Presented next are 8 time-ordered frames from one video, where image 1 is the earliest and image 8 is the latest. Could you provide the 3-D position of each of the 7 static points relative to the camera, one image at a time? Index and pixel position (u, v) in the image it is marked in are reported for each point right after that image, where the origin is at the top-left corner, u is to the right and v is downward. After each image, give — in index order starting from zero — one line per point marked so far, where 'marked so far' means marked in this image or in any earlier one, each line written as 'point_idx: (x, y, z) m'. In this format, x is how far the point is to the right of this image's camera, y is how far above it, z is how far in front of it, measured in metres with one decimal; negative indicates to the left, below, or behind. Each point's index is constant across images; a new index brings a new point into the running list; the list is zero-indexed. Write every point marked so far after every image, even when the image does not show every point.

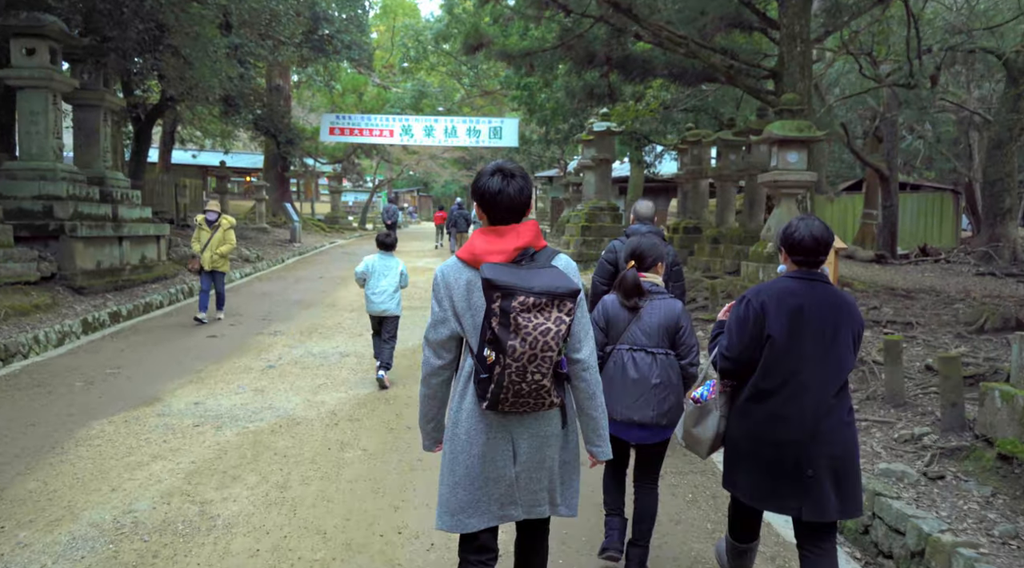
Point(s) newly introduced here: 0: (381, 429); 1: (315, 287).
0: (-0.8, -0.9, +4.9) m
1: (-3.1, 0.0, +12.6) m
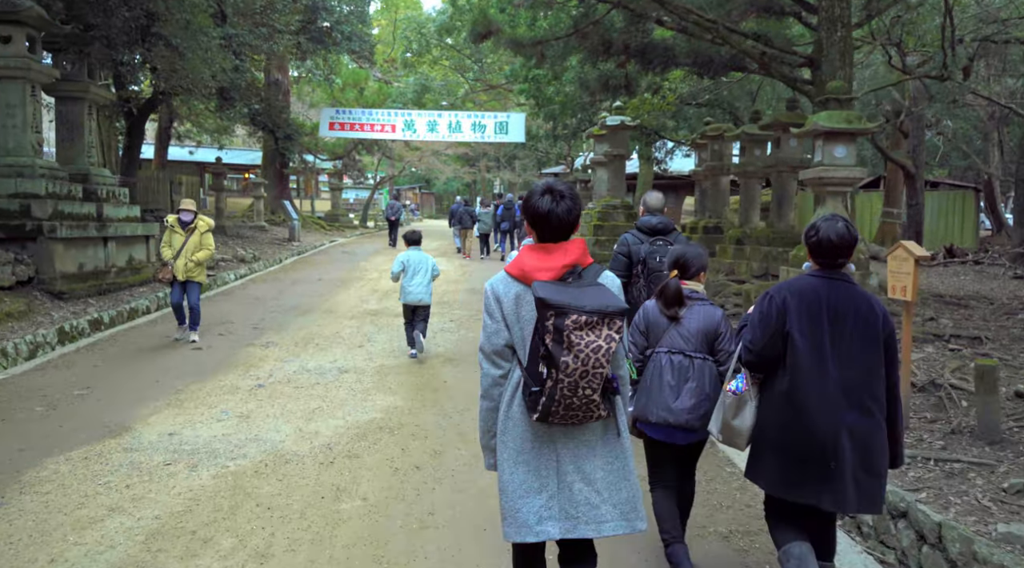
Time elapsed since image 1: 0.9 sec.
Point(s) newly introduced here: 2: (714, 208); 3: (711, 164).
0: (-0.7, -1.0, +4.2) m
1: (-3.0, -0.1, +11.8) m
2: (+3.3, +1.3, +13.0) m
3: (+3.2, +1.9, +12.6) m
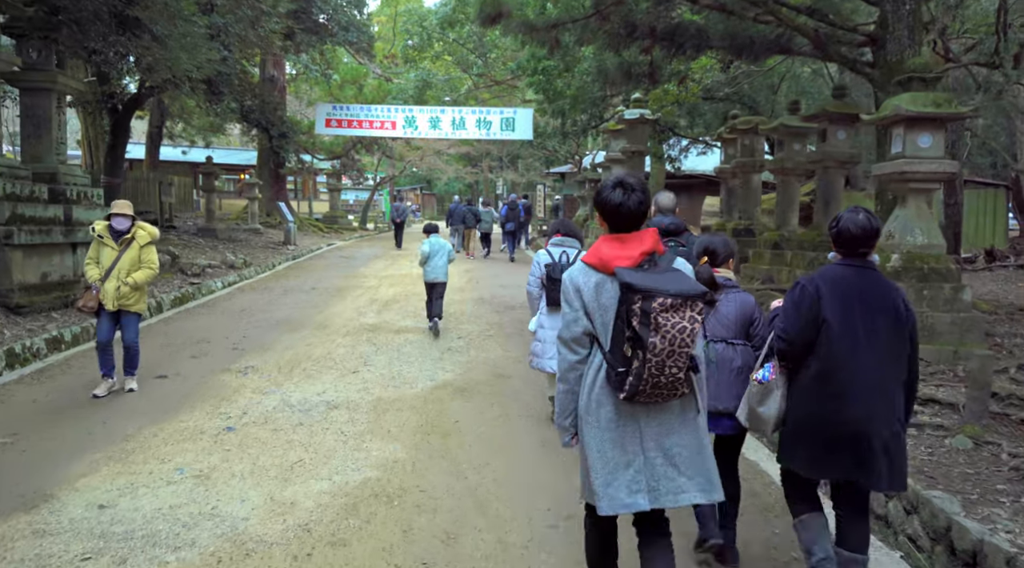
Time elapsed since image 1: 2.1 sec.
0: (-0.5, -1.1, +3.1) m
1: (-2.8, -0.2, +10.8) m
2: (+3.5, +1.2, +11.9) m
3: (+3.3, +1.8, +11.5) m
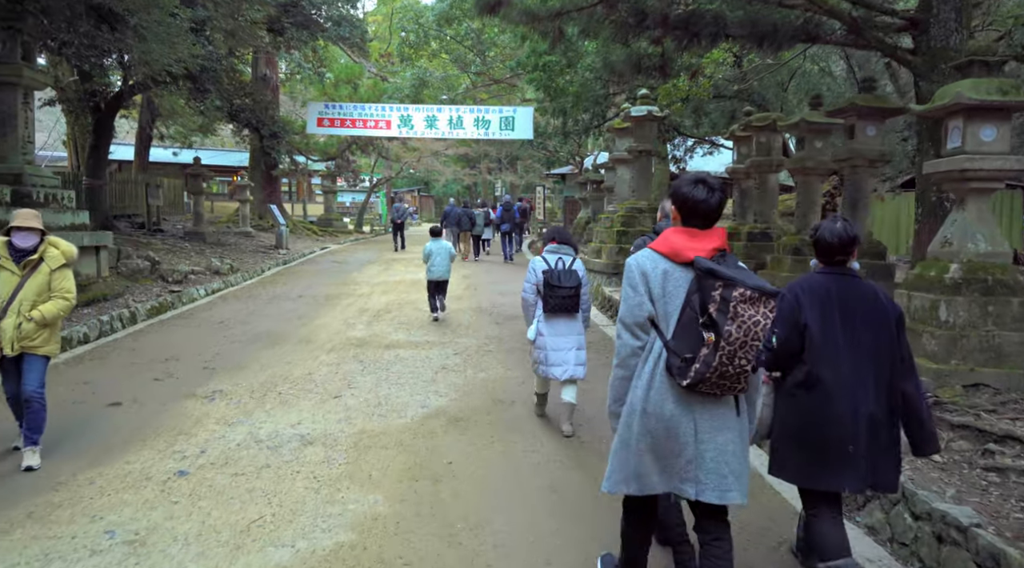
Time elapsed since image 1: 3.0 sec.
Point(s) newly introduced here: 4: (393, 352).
0: (-0.5, -1.2, +2.3) m
1: (-2.8, -0.3, +10.0) m
2: (+3.5, +1.1, +11.1) m
3: (+3.3, +1.7, +10.8) m
4: (-1.1, -0.6, +7.4) m
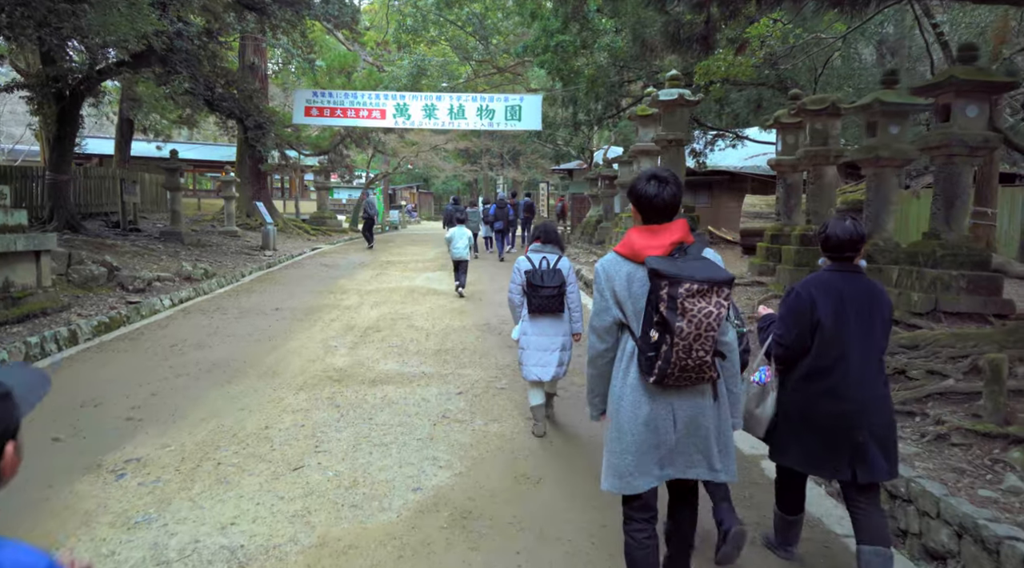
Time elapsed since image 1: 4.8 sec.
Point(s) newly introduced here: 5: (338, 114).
0: (-0.3, -1.3, +0.7) m
1: (-2.7, -0.5, +8.4) m
2: (+3.6, +0.9, +9.5) m
3: (+3.5, +1.6, +9.2) m
4: (-1.0, -0.8, +5.8) m
5: (-3.8, +3.7, +17.3) m
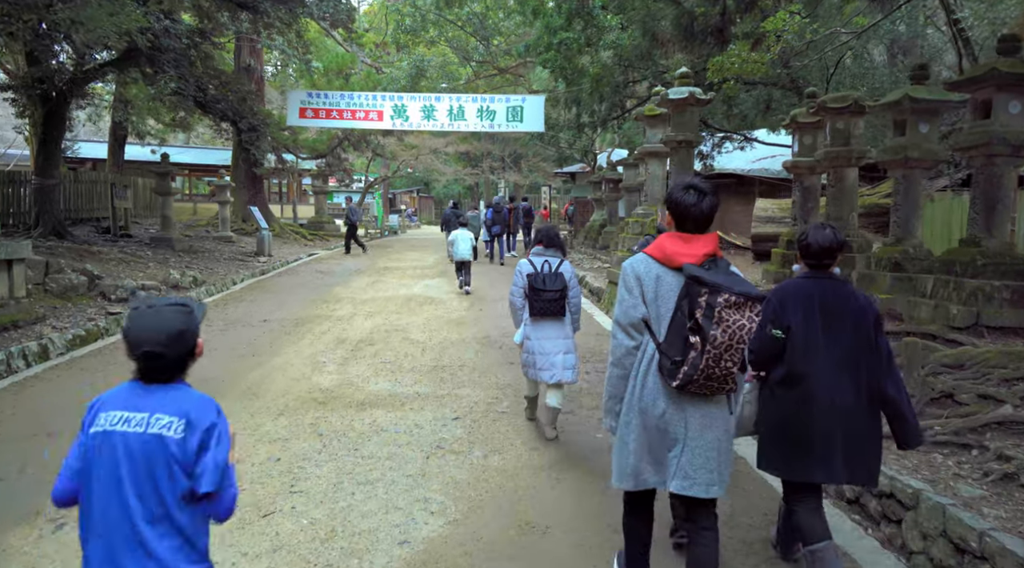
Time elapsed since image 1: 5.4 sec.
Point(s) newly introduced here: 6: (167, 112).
0: (-0.3, -1.4, +0.2) m
1: (-2.7, -0.6, +7.9) m
2: (+3.7, +0.8, +9.0) m
3: (+3.5, +1.5, +8.6) m
4: (-1.0, -0.9, +5.3) m
5: (-3.8, +3.6, +16.8) m
6: (-8.6, +4.3, +19.8) m
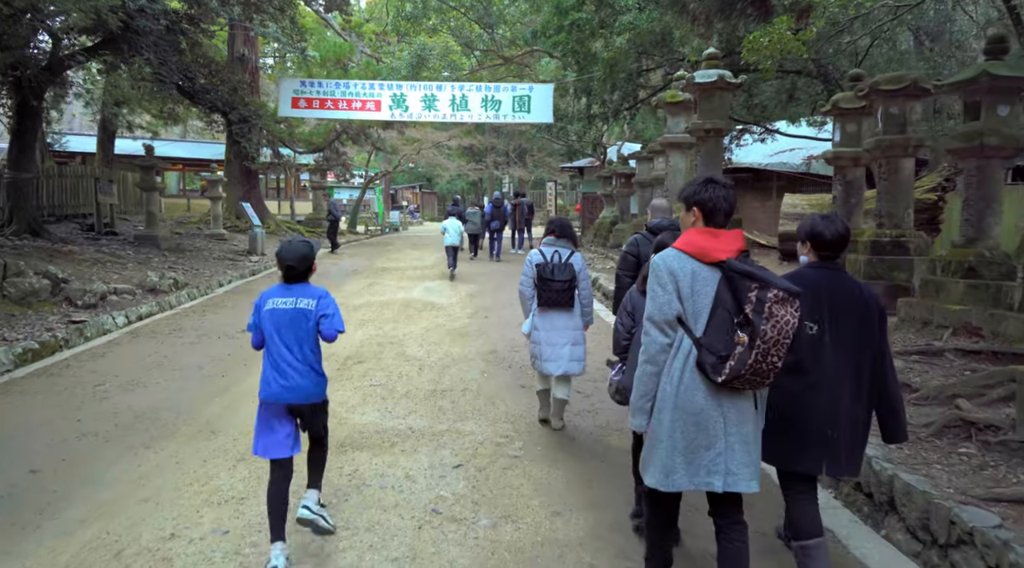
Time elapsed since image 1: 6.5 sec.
0: (-0.3, -1.5, -0.8) m
1: (-2.6, -0.6, +6.9) m
2: (+3.7, +0.8, +8.0) m
3: (+3.6, +1.4, +7.6) m
4: (-0.9, -1.0, +4.2) m
5: (-3.7, +3.5, +15.8) m
6: (-8.5, +4.3, +18.8) m
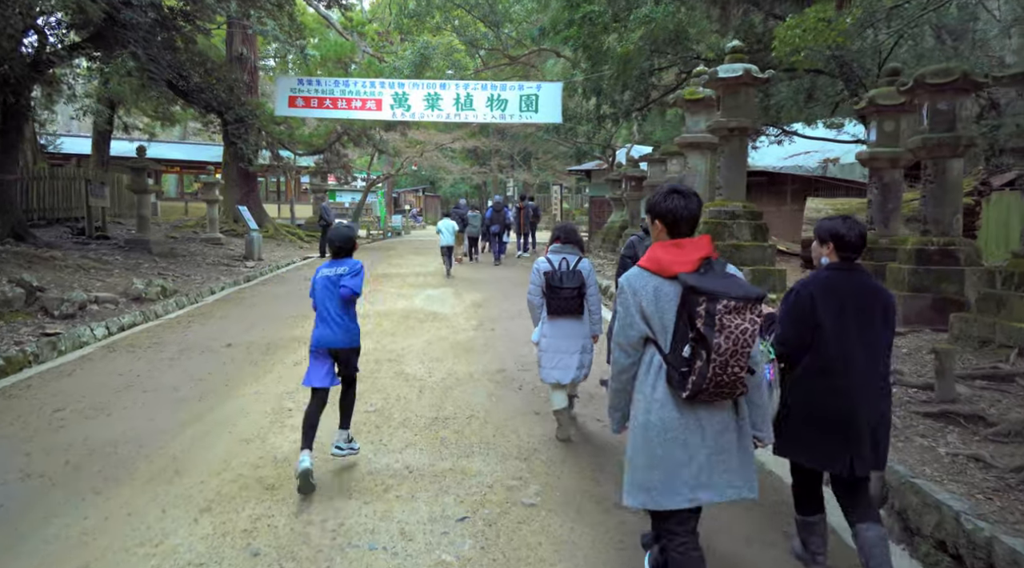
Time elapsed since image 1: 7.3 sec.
0: (-0.2, -1.6, -1.5) m
1: (-2.5, -0.7, +6.2) m
2: (+3.8, +0.6, +7.3) m
3: (+3.7, +1.3, +6.9) m
4: (-0.8, -1.0, +3.6) m
5: (-3.5, +3.4, +15.1) m
6: (-8.4, +4.2, +18.2) m
